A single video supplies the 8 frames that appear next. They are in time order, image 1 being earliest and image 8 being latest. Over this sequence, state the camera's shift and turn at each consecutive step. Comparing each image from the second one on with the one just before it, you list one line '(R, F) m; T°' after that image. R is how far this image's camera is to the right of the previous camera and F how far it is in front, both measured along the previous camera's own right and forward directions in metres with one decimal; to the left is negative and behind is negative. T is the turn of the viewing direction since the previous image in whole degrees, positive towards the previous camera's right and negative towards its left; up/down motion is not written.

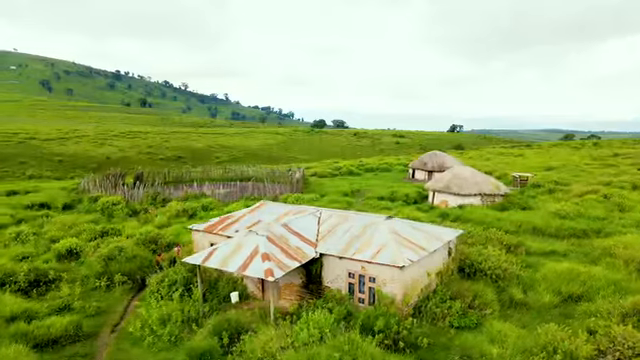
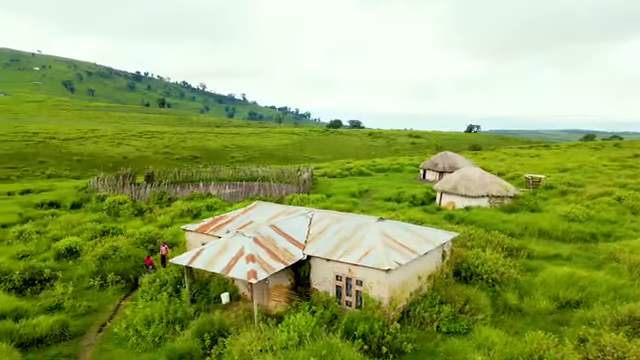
(+0.9, +0.2) m; -2°
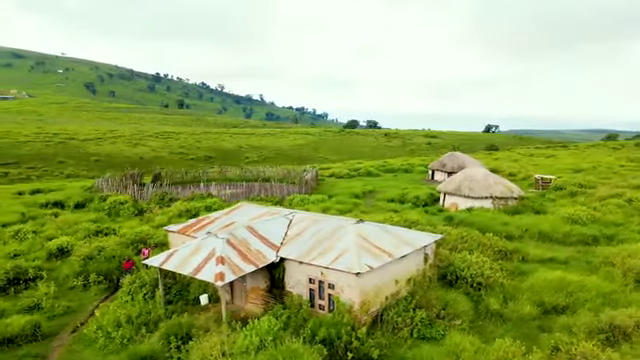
(+1.4, +0.3) m; -2°
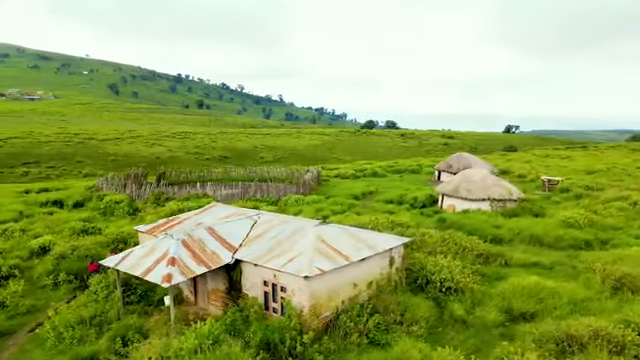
(+1.9, +0.3) m; -2°
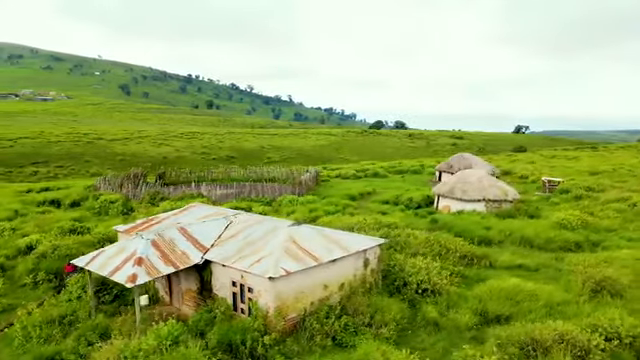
(+1.2, +0.1) m; -1°
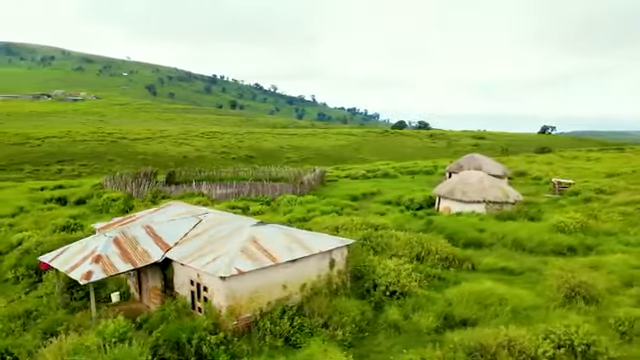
(+1.9, +0.1) m; -3°
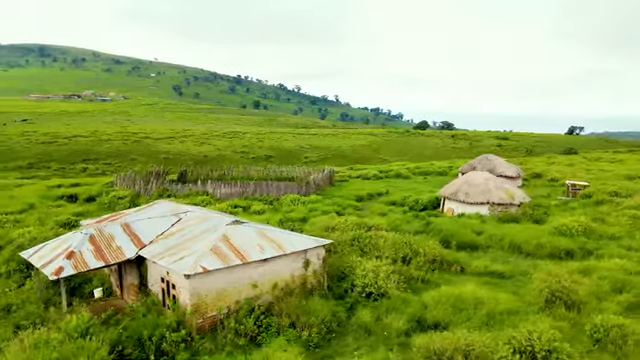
(+1.6, +0.1) m; -3°
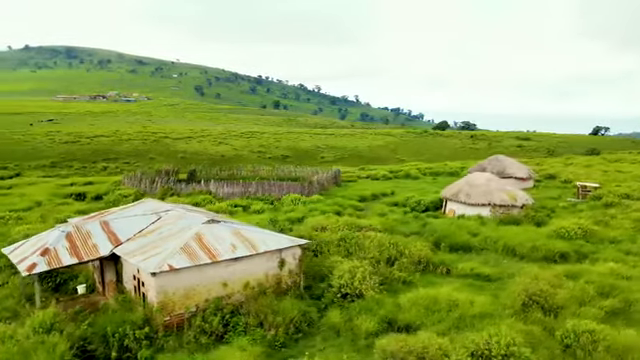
(+1.5, 0.0) m; -2°
